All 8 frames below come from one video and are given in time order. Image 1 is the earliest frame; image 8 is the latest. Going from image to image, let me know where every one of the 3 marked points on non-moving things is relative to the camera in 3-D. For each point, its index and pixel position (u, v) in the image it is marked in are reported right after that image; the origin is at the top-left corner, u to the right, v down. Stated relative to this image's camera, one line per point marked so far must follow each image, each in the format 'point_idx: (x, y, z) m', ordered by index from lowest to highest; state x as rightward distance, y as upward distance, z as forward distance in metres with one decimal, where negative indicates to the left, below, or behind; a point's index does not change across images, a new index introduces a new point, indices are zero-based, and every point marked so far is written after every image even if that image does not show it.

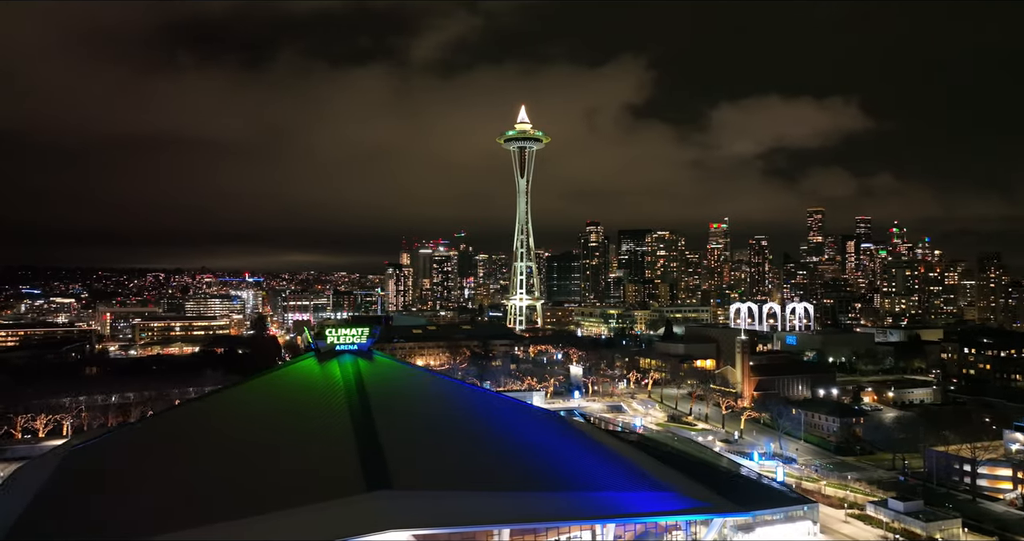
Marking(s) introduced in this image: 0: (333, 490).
0: (-4.7, -6.2, +18.1) m
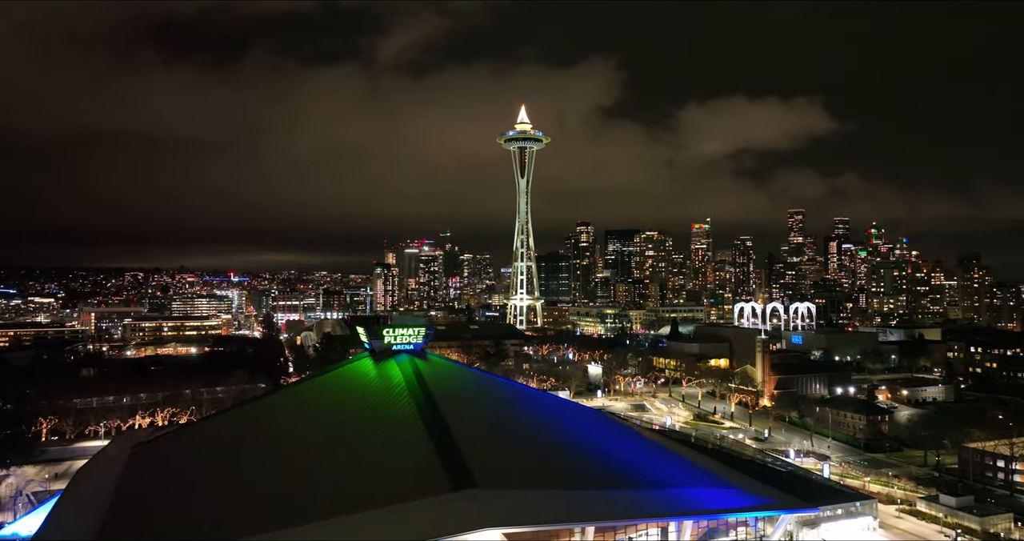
0: (-2.4, -6.2, +18.1) m
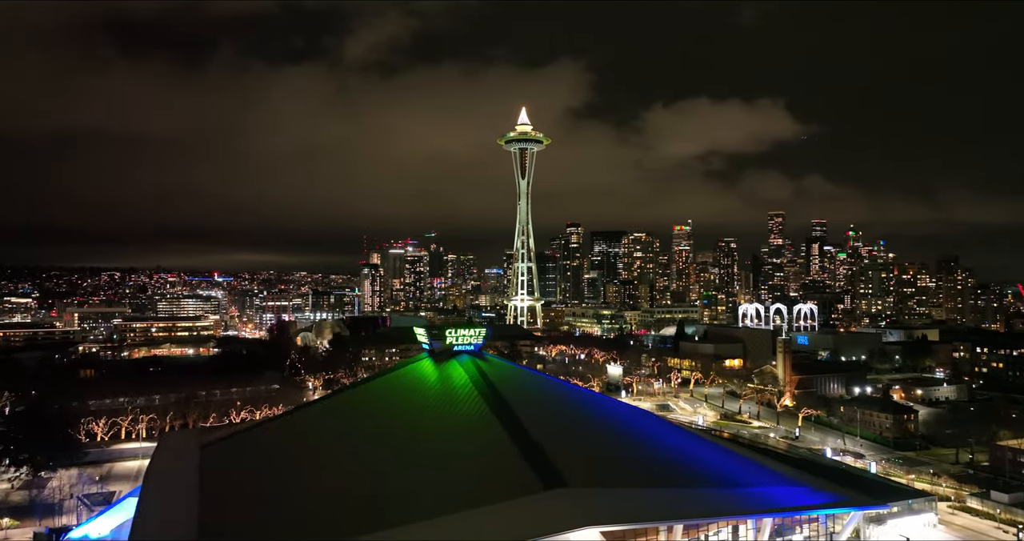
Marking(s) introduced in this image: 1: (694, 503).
0: (+0.1, -6.2, +18.3) m
1: (+5.4, -6.8, +19.3) m
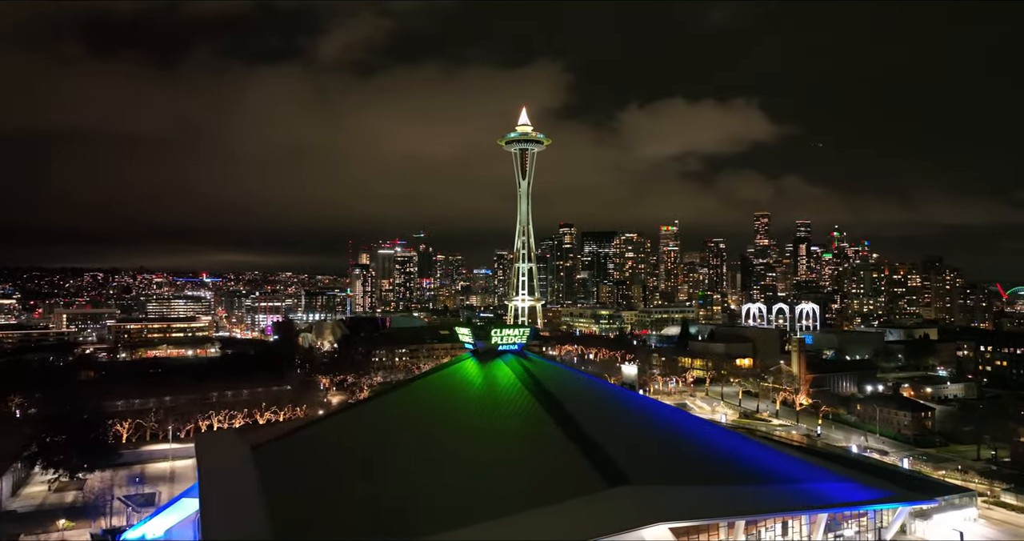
0: (+1.9, -6.2, +18.5) m
1: (+7.2, -6.8, +19.6) m
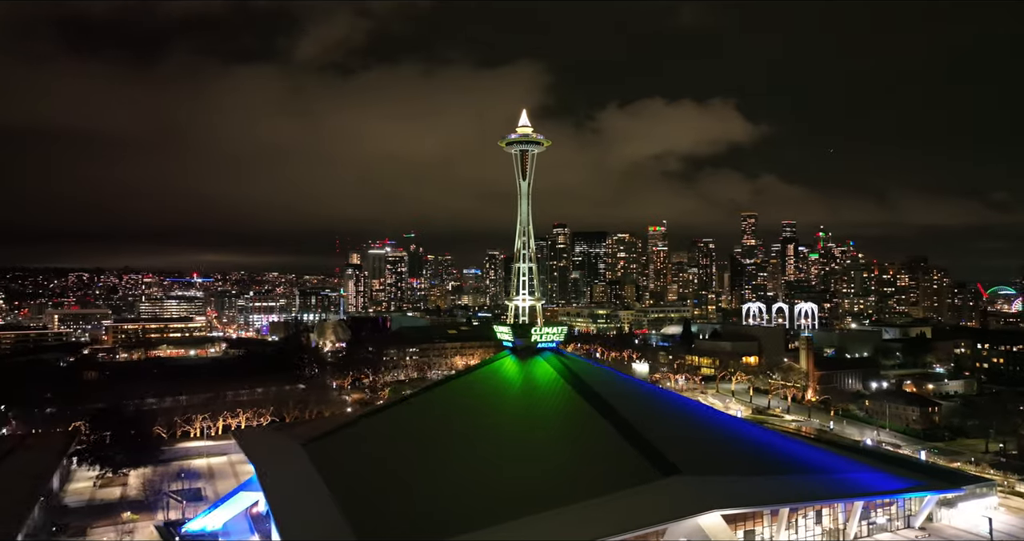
0: (+3.6, -6.2, +19.4) m
1: (+8.8, -6.8, +20.6) m
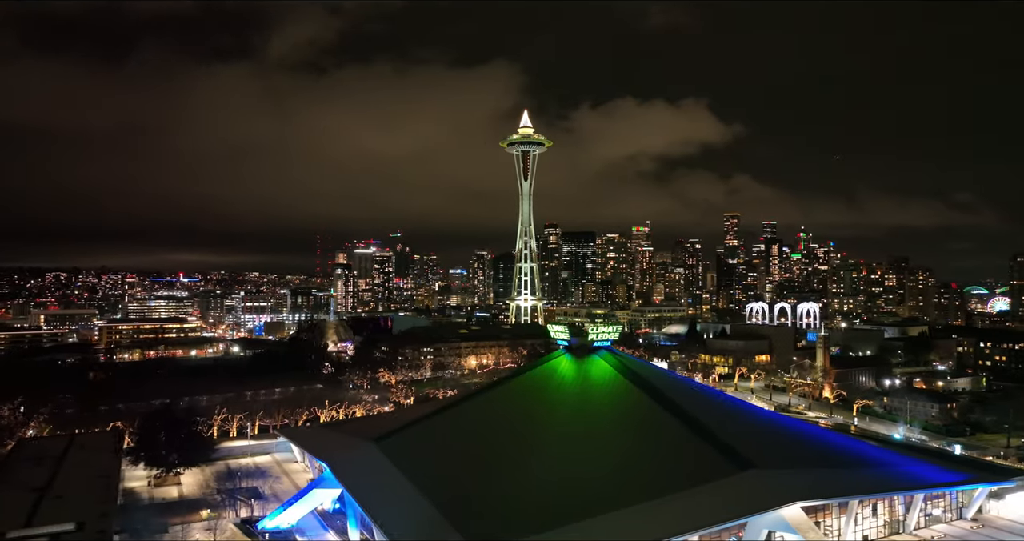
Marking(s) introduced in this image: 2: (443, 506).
0: (+6.0, -6.2, +20.0) m
1: (+11.3, -6.8, +21.4) m
2: (-2.0, -6.7, +19.3) m
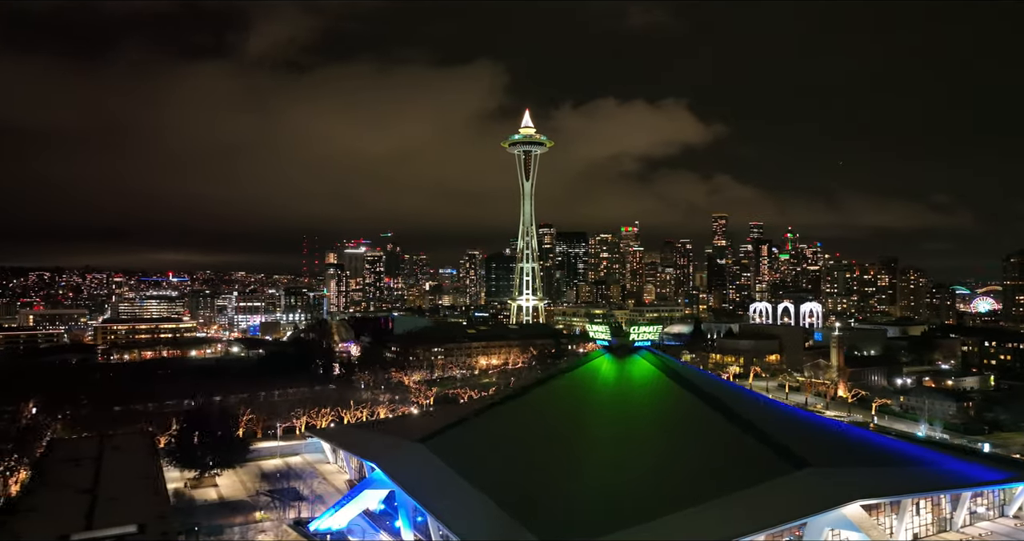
0: (+7.8, -6.2, +20.1) m
1: (+13.0, -6.8, +21.6) m
2: (-0.2, -6.7, +19.3) m
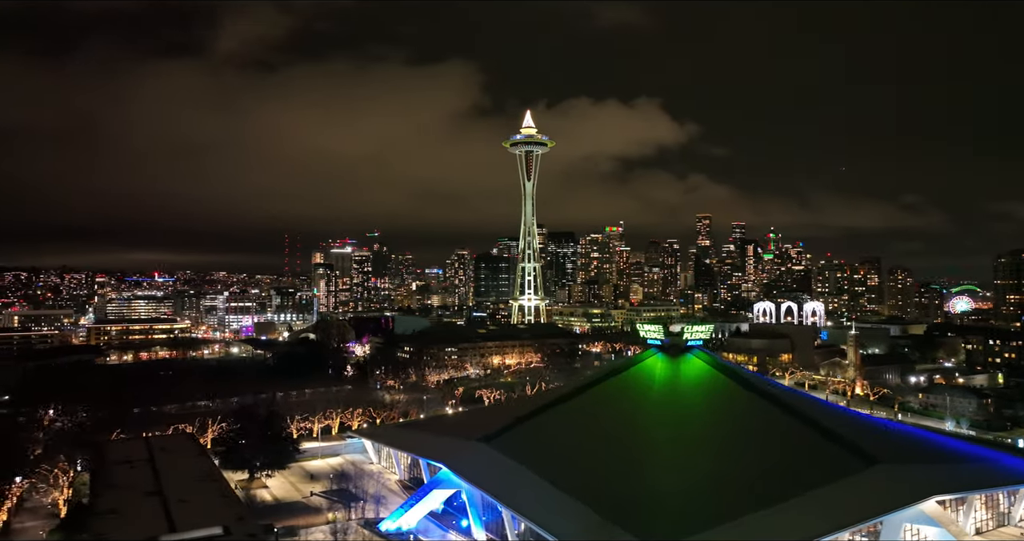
0: (+10.2, -6.2, +20.4) m
1: (+15.3, -6.8, +22.0) m
2: (+2.2, -6.7, +19.4) m
